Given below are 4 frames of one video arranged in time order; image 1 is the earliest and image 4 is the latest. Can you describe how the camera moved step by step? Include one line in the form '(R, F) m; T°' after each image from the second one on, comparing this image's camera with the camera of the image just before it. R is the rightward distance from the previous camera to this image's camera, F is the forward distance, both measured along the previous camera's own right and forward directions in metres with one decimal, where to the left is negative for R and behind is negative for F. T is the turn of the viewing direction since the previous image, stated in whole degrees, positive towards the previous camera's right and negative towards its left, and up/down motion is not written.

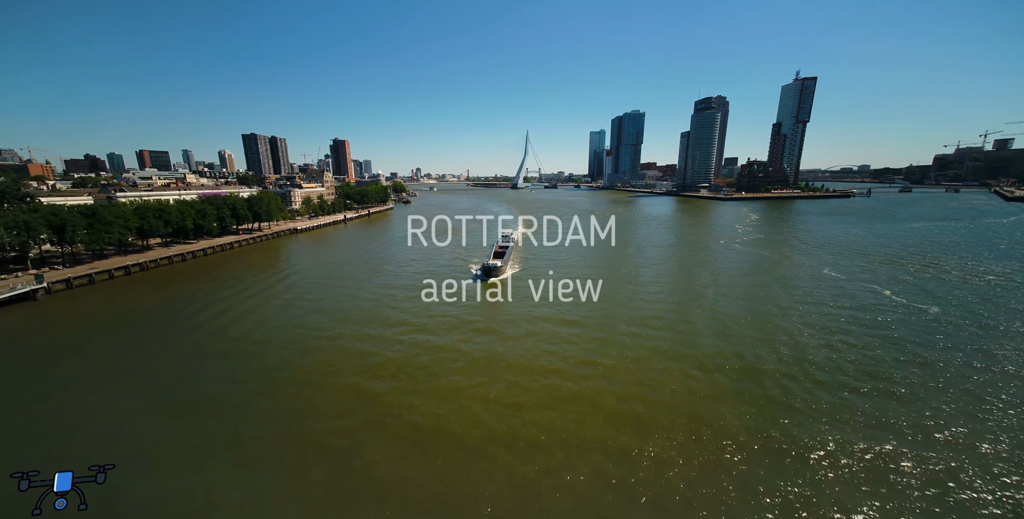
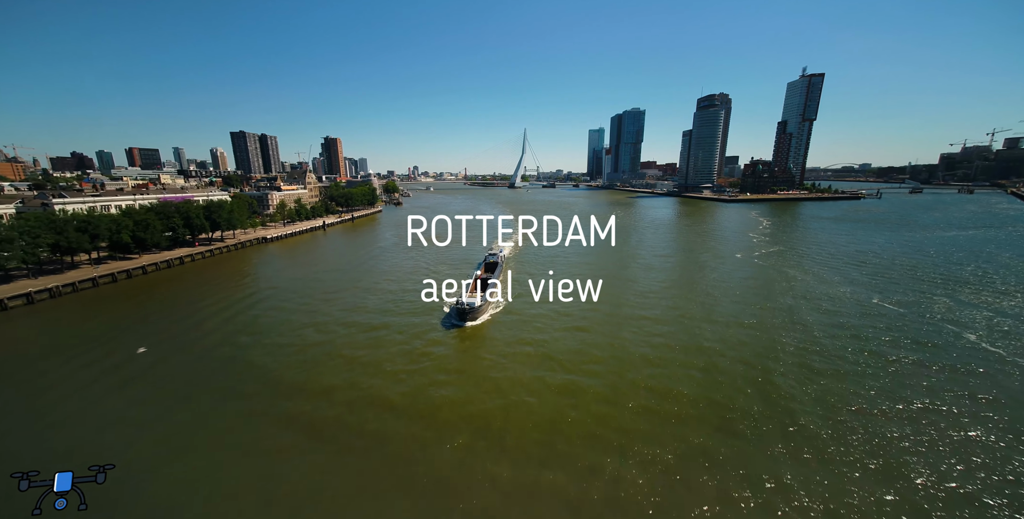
(+0.2, +0.7) m; 0°
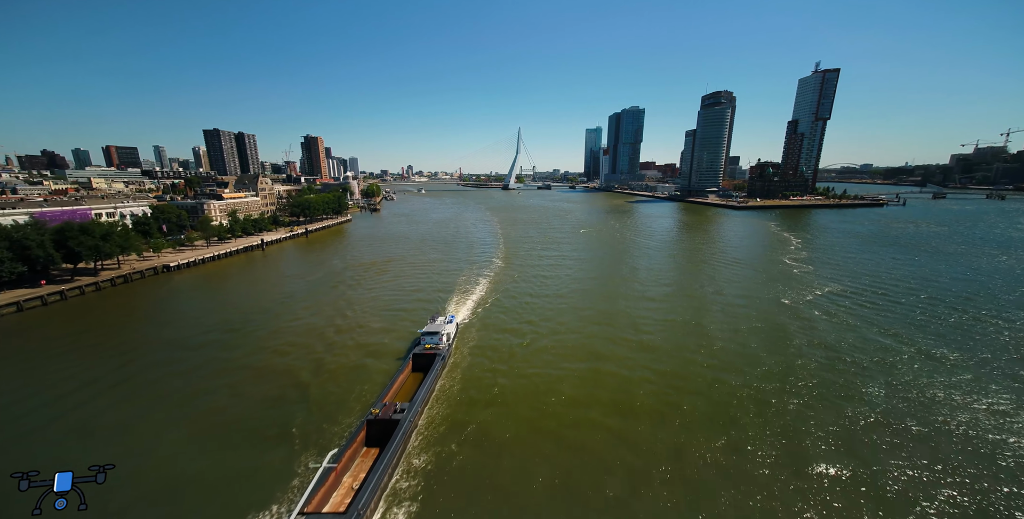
(+0.4, +1.5) m; 0°
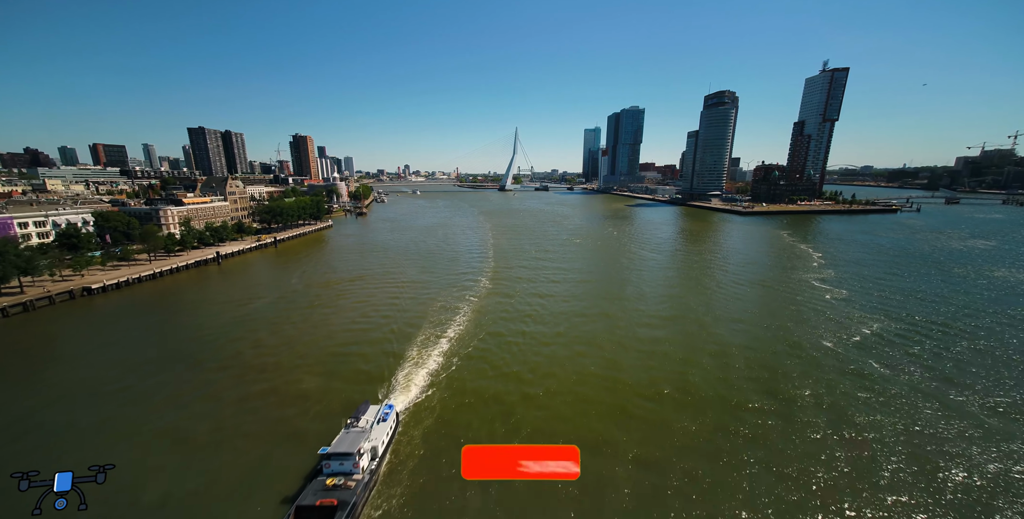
(+0.2, +0.8) m; 0°
